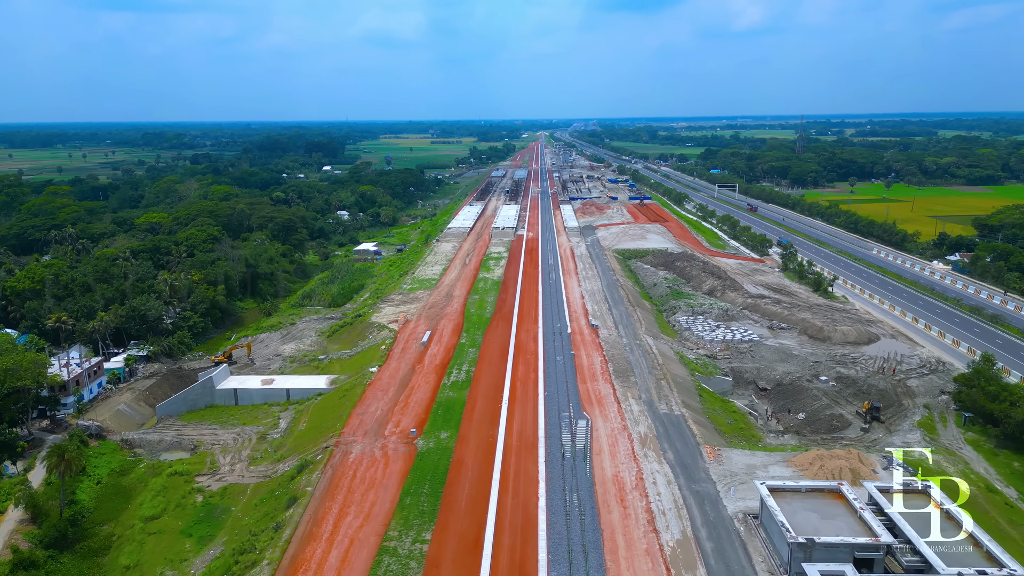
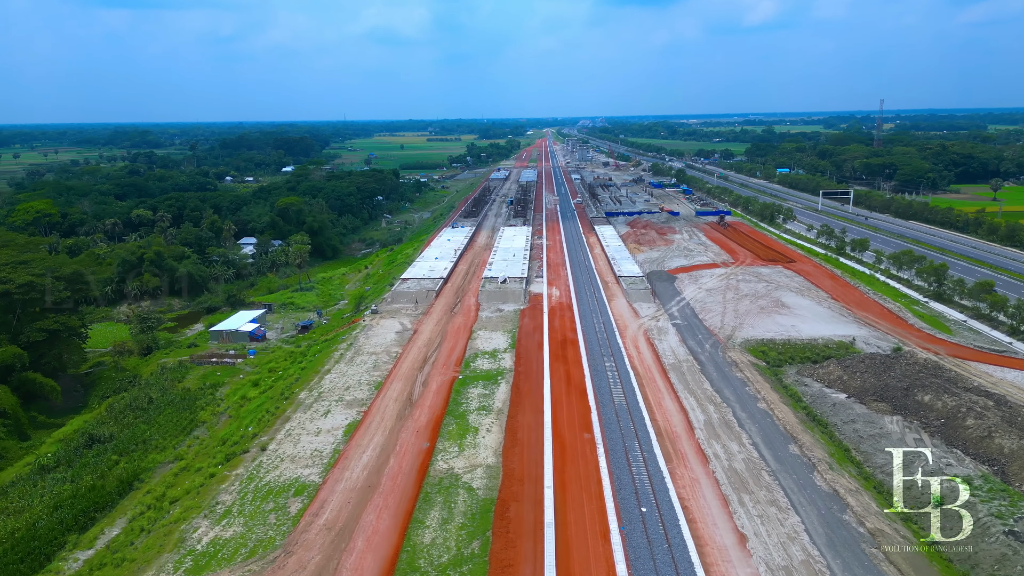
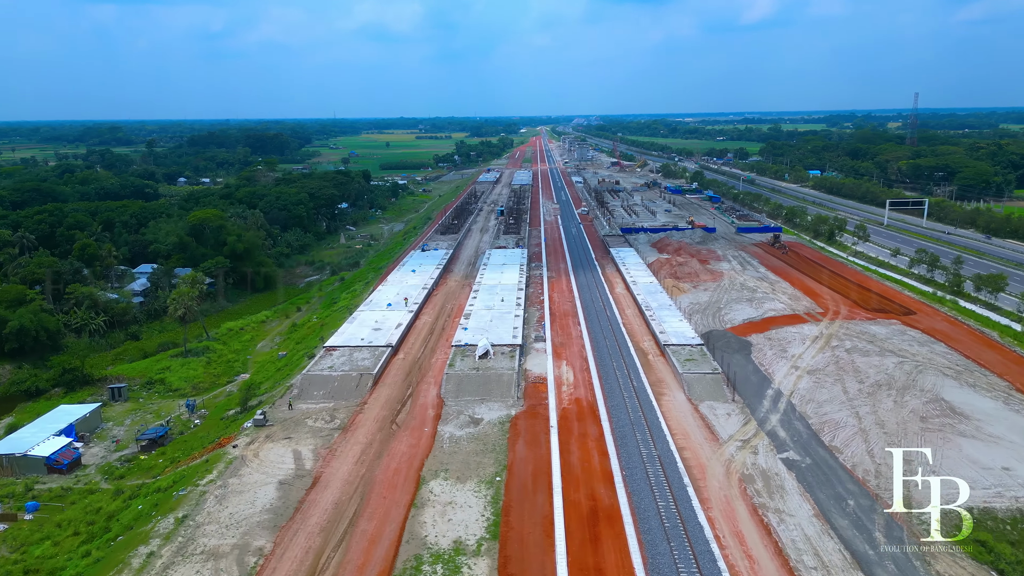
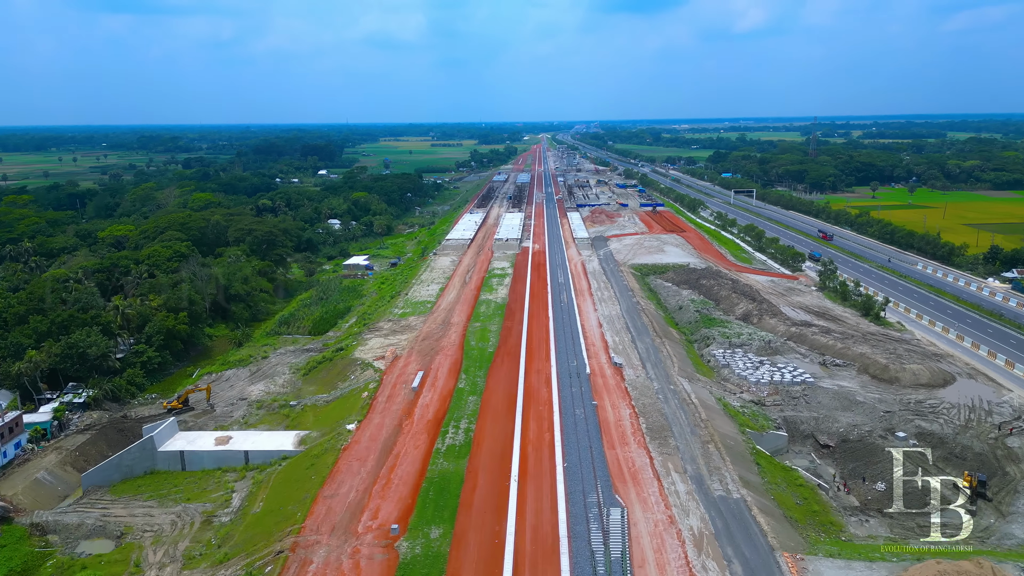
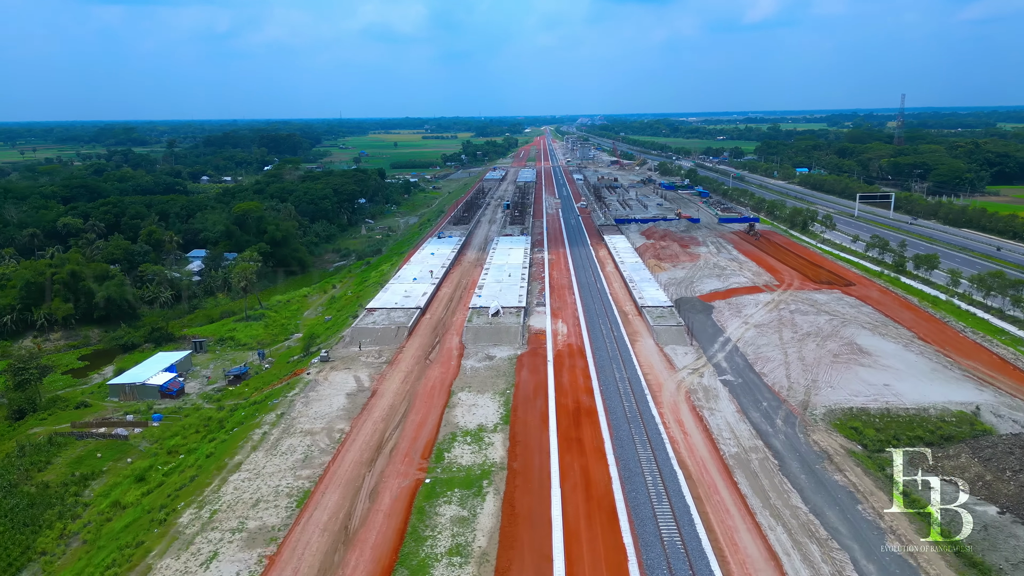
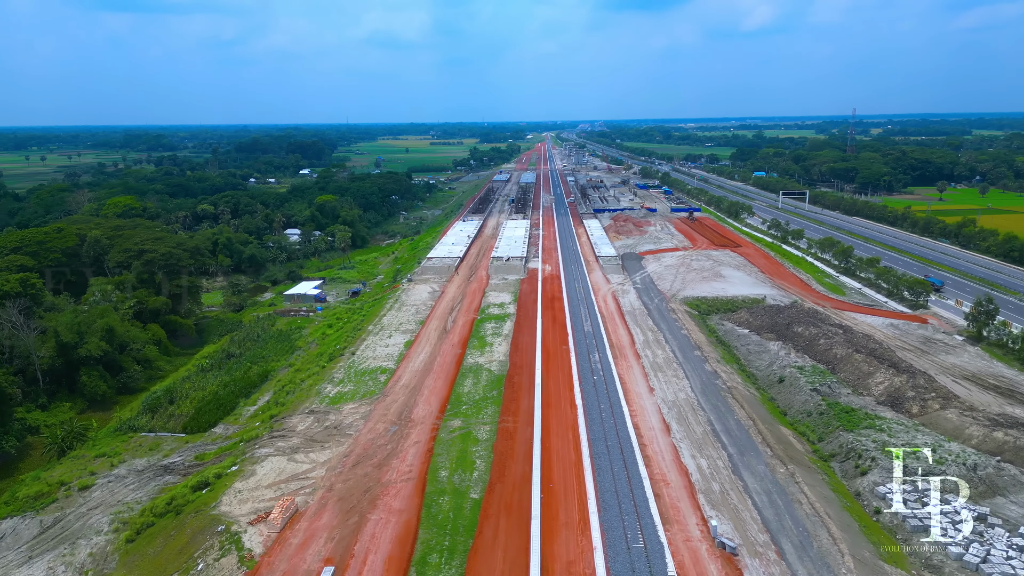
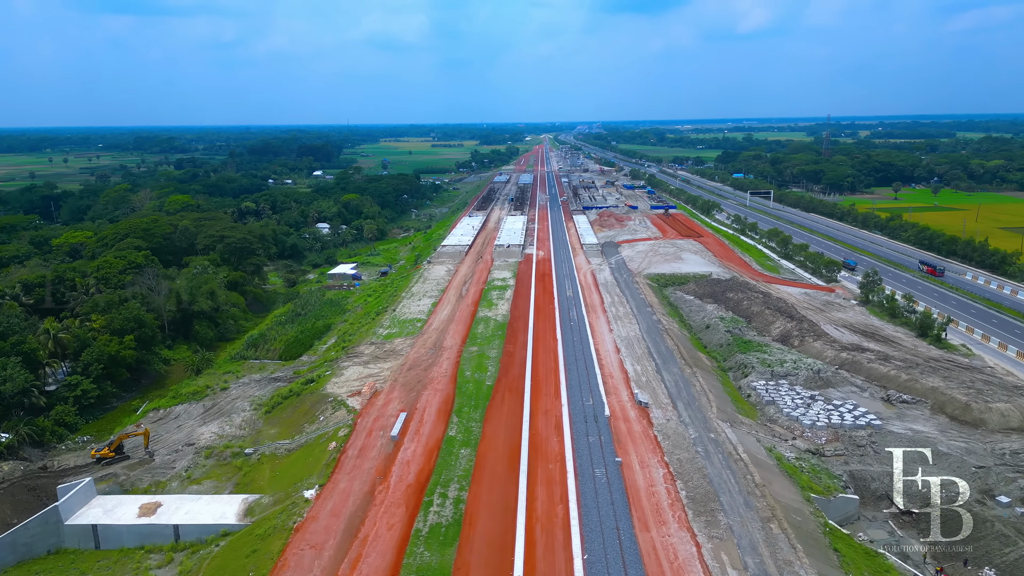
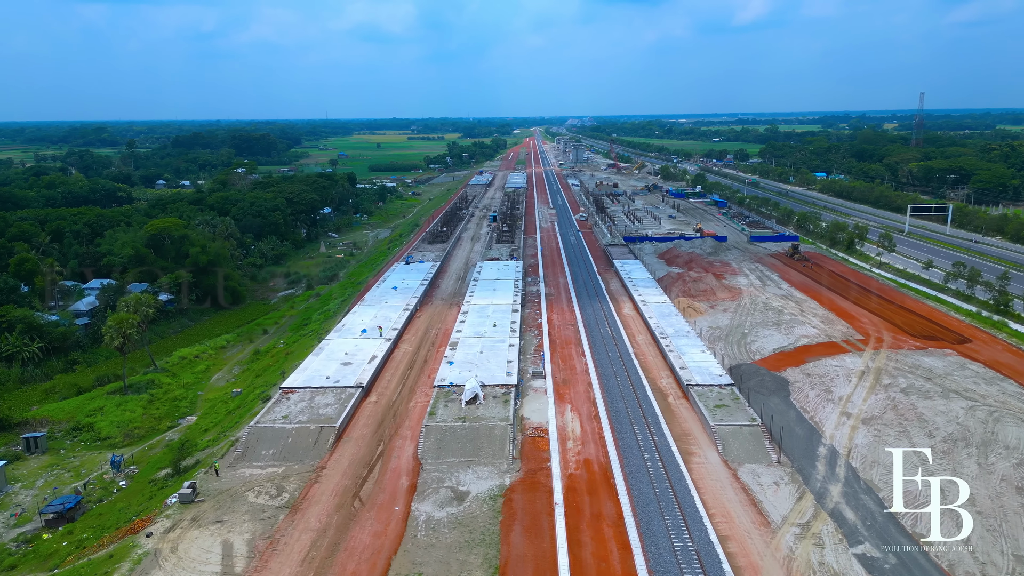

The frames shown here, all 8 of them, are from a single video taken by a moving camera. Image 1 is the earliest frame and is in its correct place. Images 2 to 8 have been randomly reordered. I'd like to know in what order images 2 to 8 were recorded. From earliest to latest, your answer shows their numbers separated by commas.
4, 7, 6, 2, 5, 3, 8
